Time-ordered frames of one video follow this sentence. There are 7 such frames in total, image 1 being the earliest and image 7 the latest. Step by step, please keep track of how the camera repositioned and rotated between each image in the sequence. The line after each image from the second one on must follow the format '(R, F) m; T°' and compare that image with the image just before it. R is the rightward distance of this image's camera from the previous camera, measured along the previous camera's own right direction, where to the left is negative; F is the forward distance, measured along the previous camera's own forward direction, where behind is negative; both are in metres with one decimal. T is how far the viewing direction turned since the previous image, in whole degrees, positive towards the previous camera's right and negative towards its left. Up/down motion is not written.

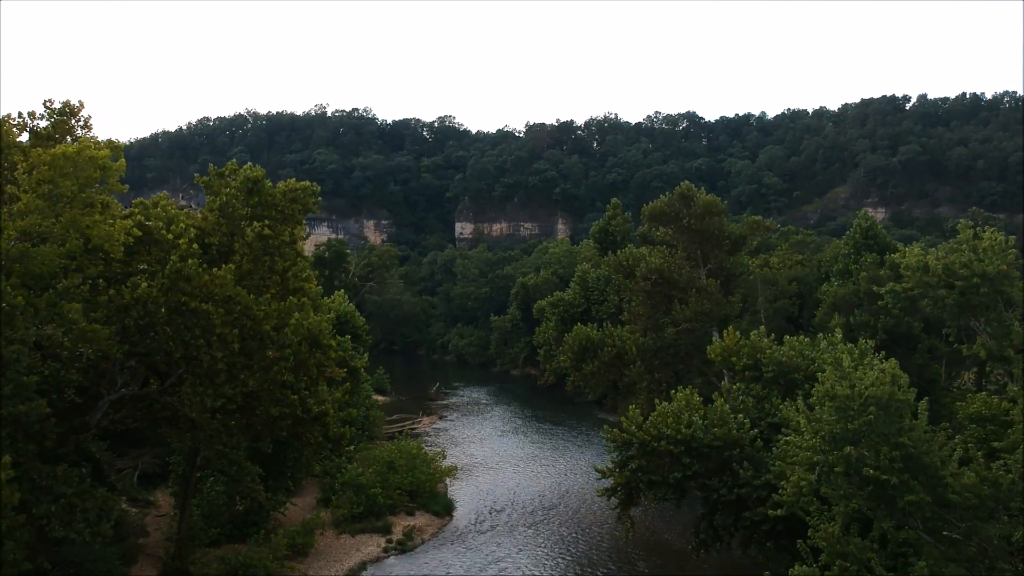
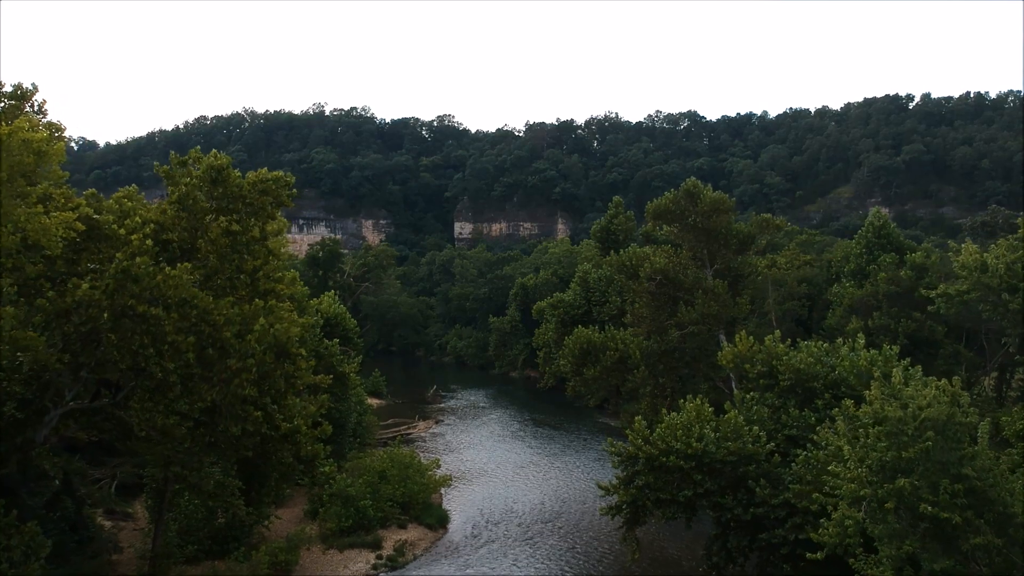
(+0.1, +1.3) m; 0°
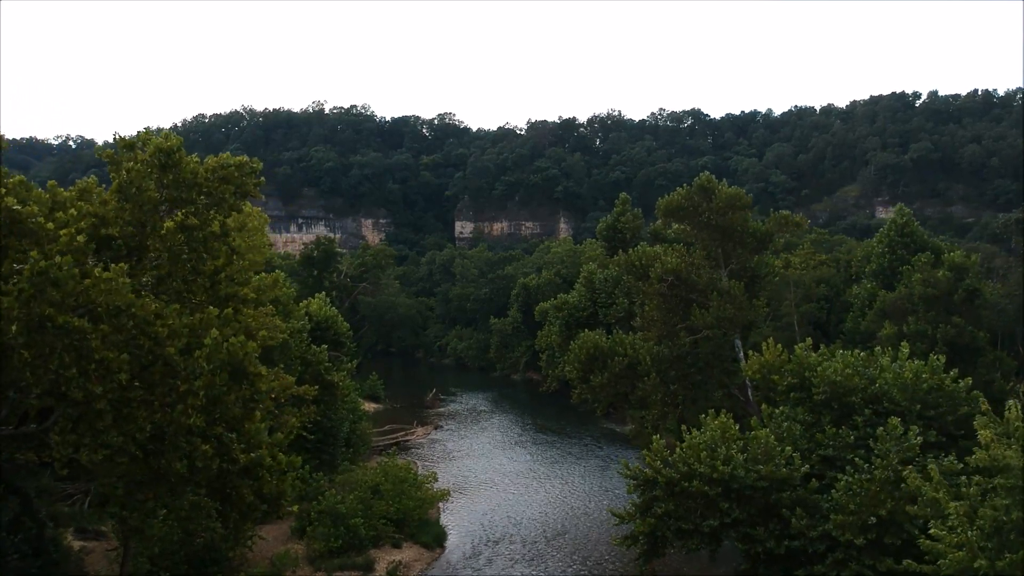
(0.0, +1.6) m; 0°
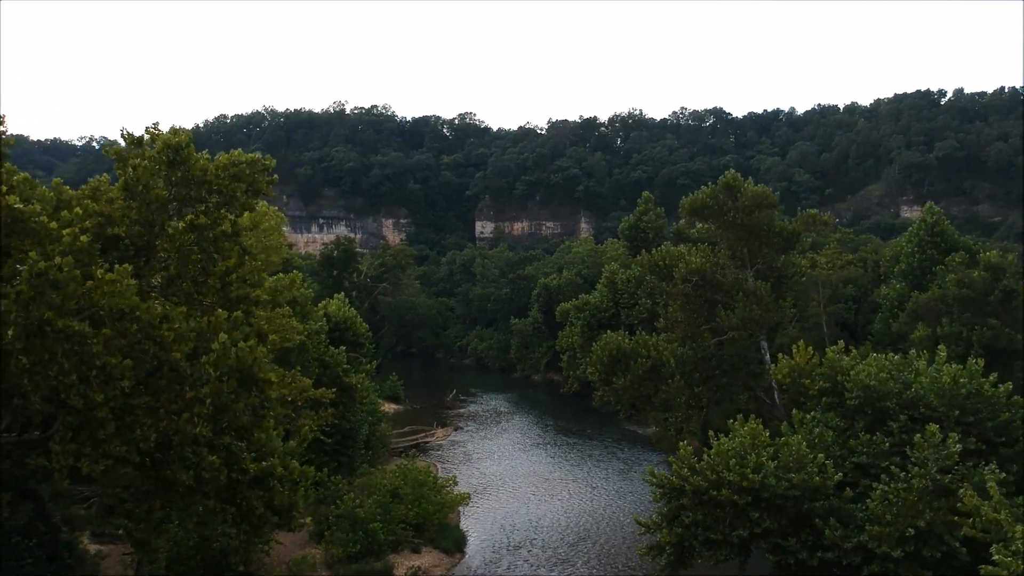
(0.0, +0.4) m; -1°
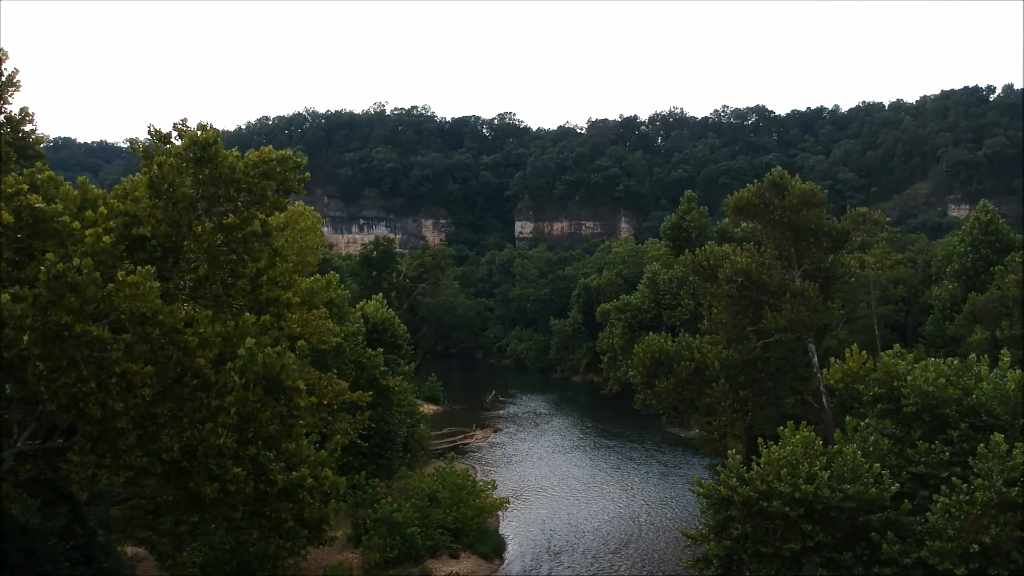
(0.0, +0.4) m; -2°
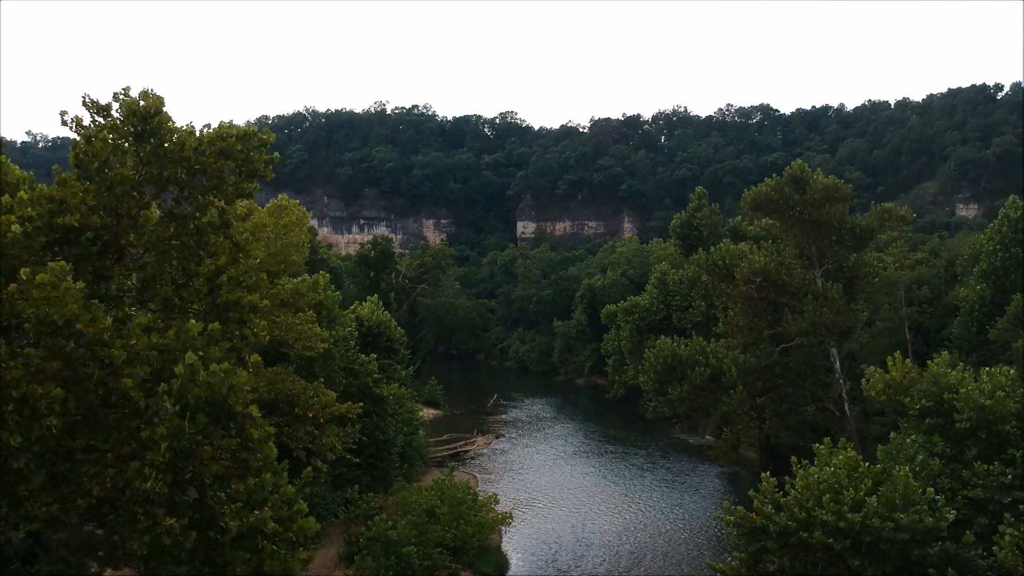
(0.0, +1.5) m; 0°
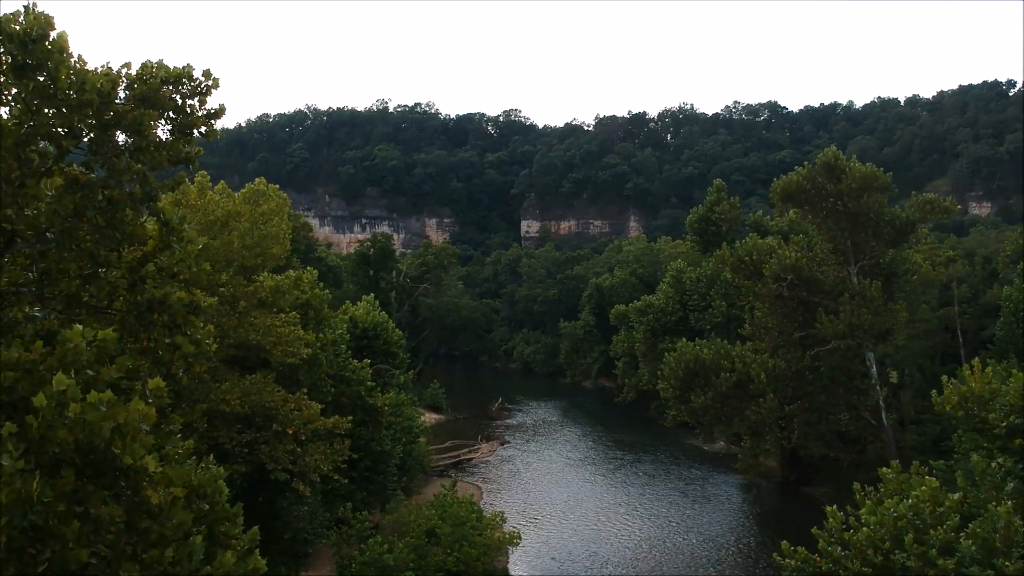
(-0.1, +1.9) m; 0°
